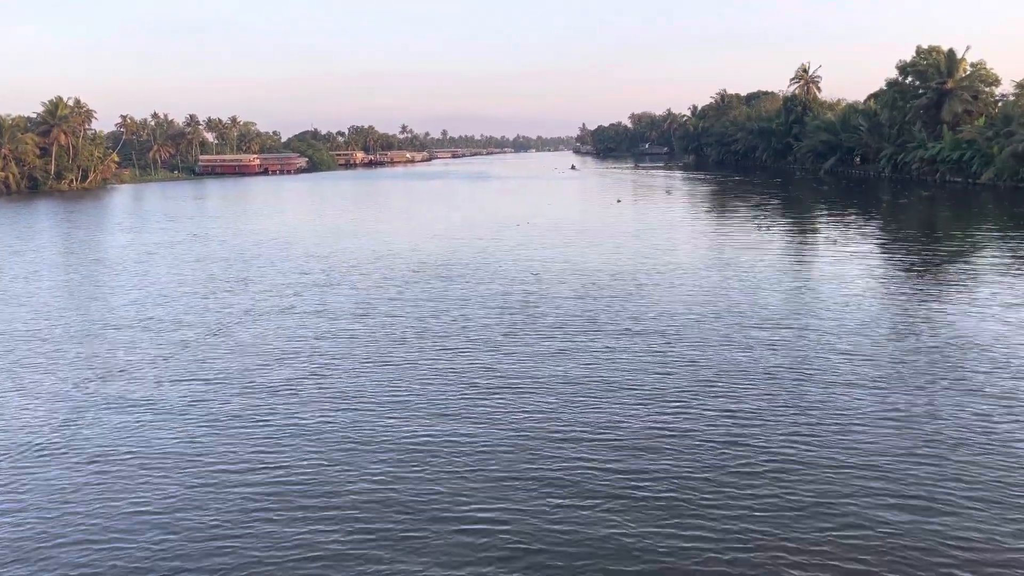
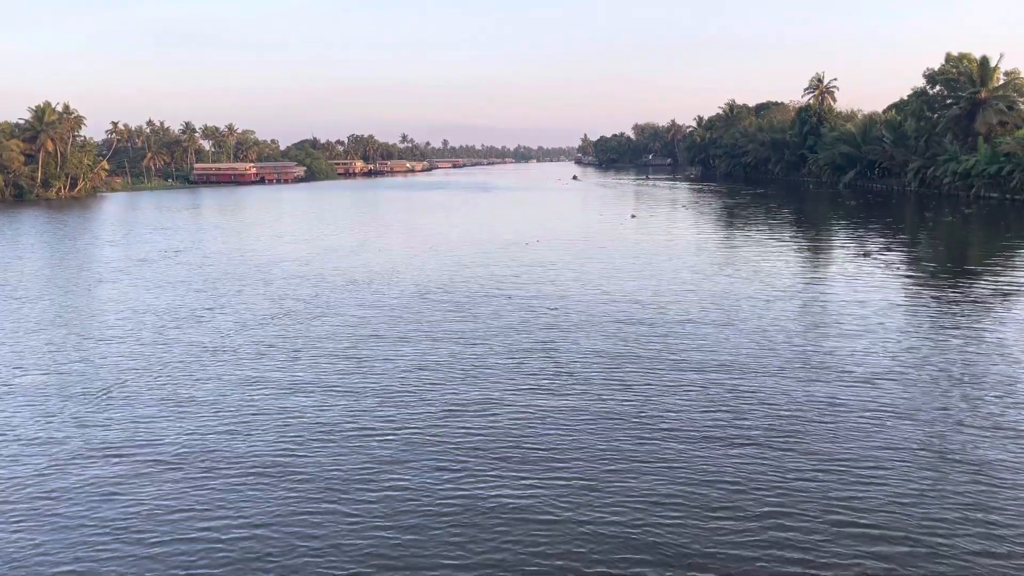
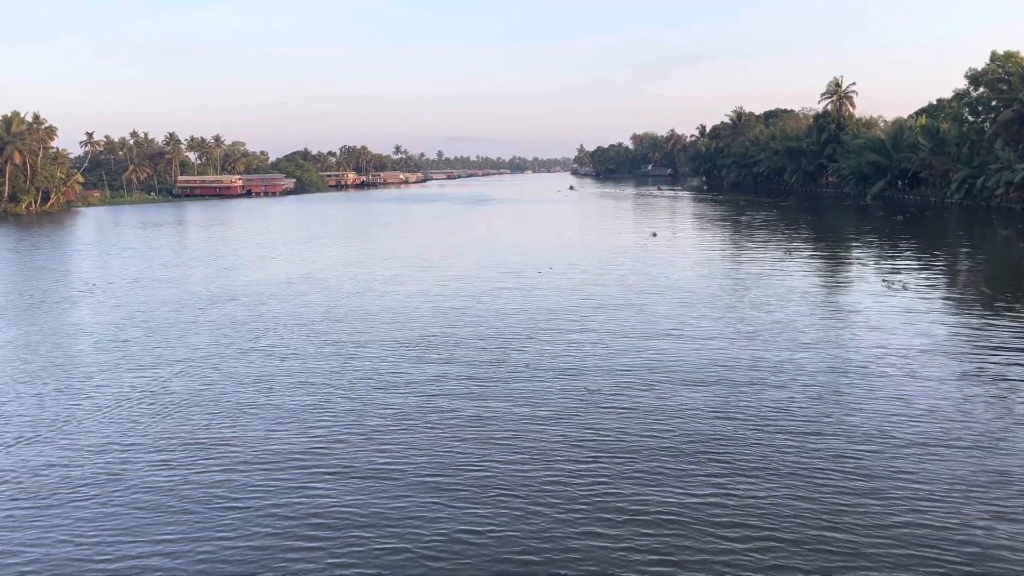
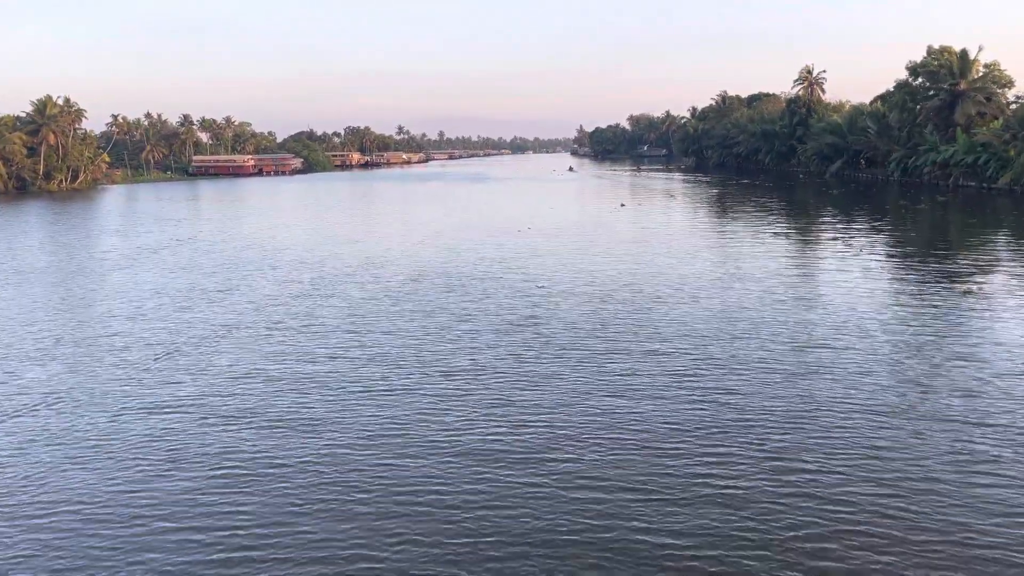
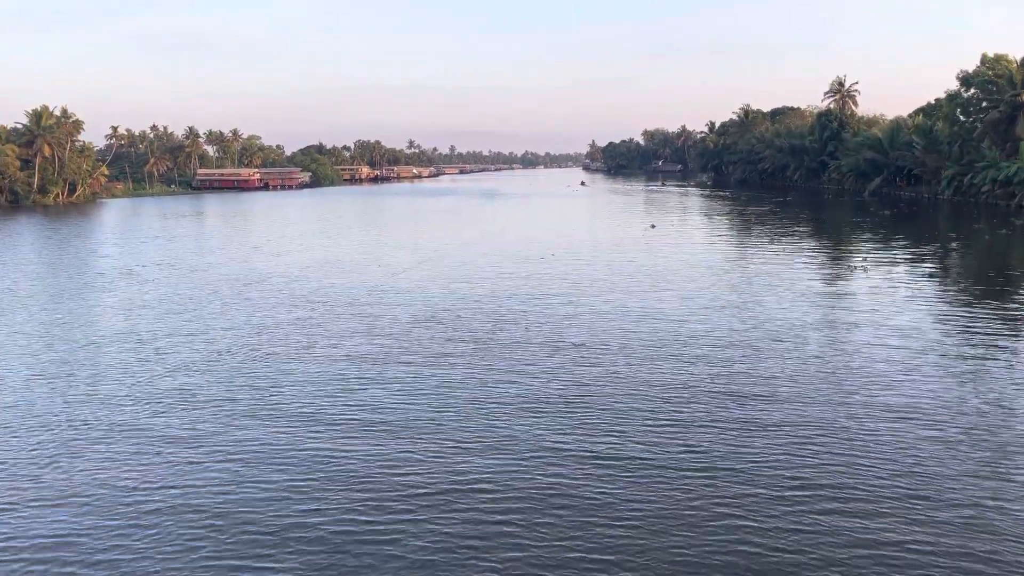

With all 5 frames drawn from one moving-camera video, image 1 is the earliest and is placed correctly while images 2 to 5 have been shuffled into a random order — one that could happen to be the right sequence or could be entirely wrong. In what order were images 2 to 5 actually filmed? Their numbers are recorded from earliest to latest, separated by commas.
4, 2, 5, 3
